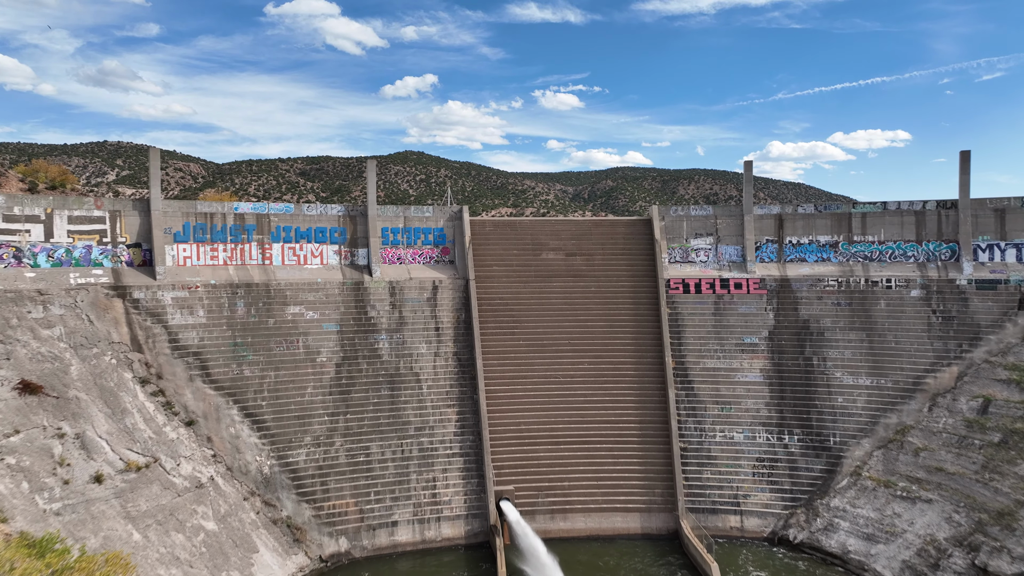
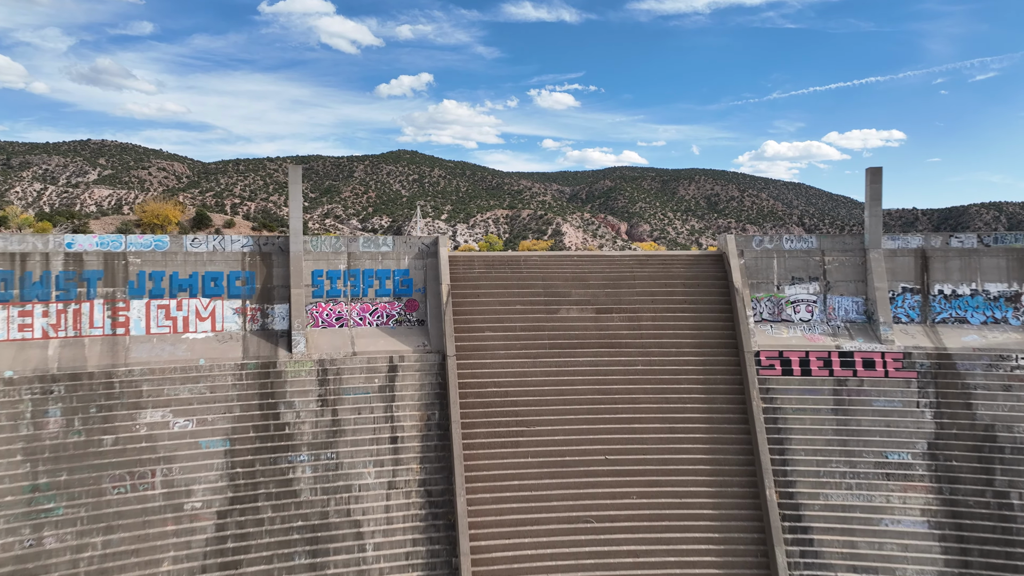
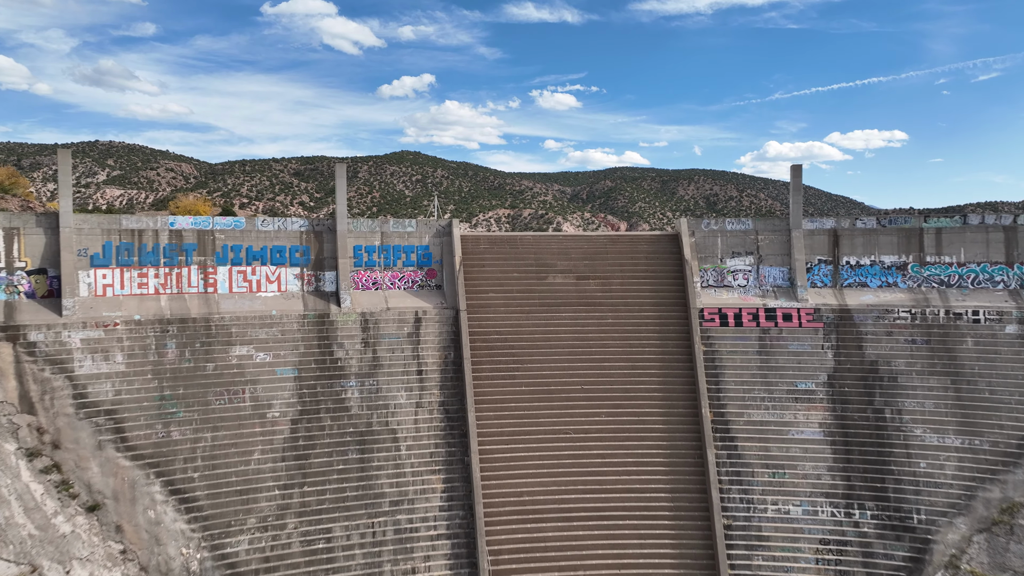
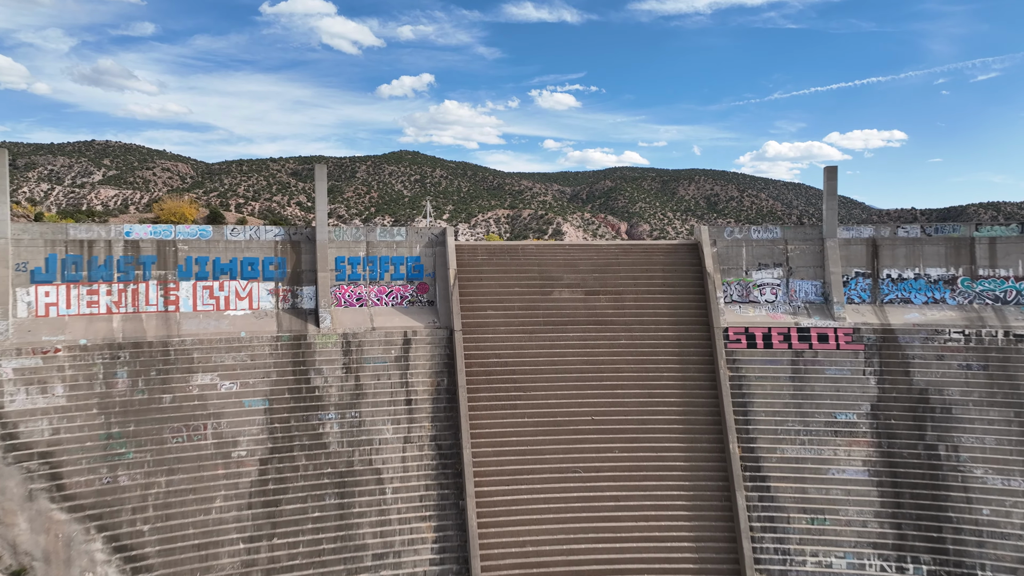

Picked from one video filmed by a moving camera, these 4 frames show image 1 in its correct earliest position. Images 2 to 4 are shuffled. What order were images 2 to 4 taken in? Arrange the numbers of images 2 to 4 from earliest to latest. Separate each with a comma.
3, 4, 2
